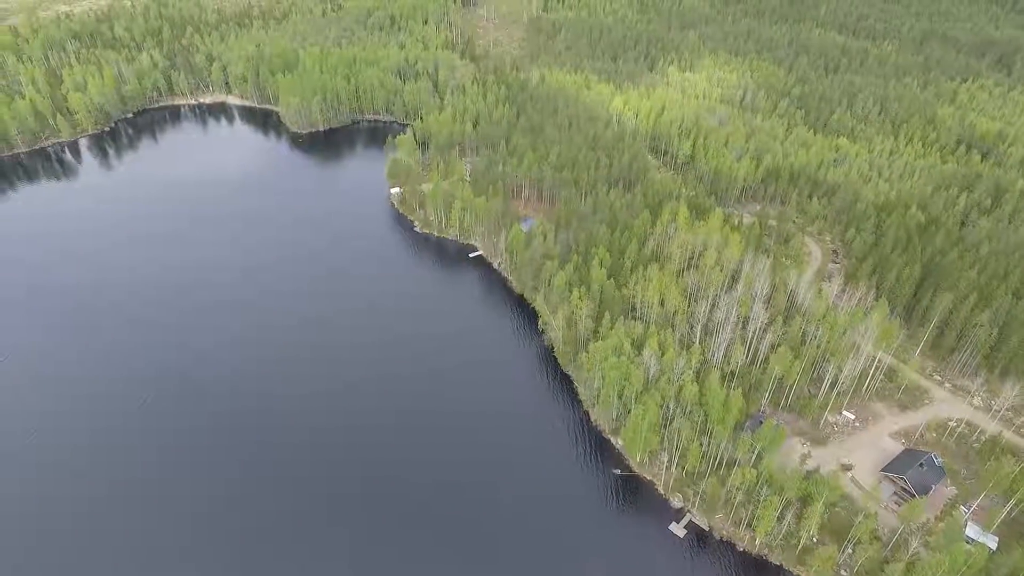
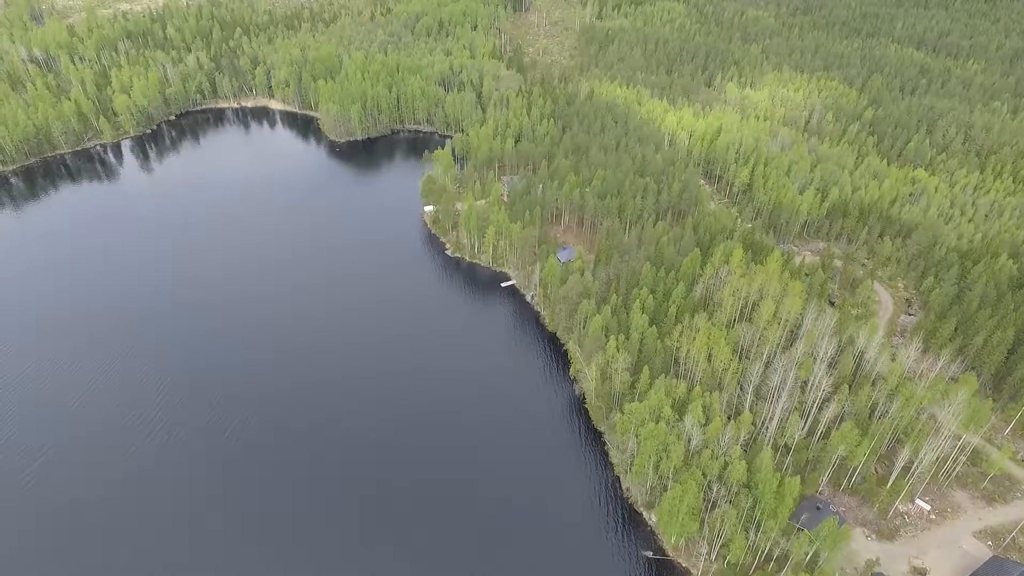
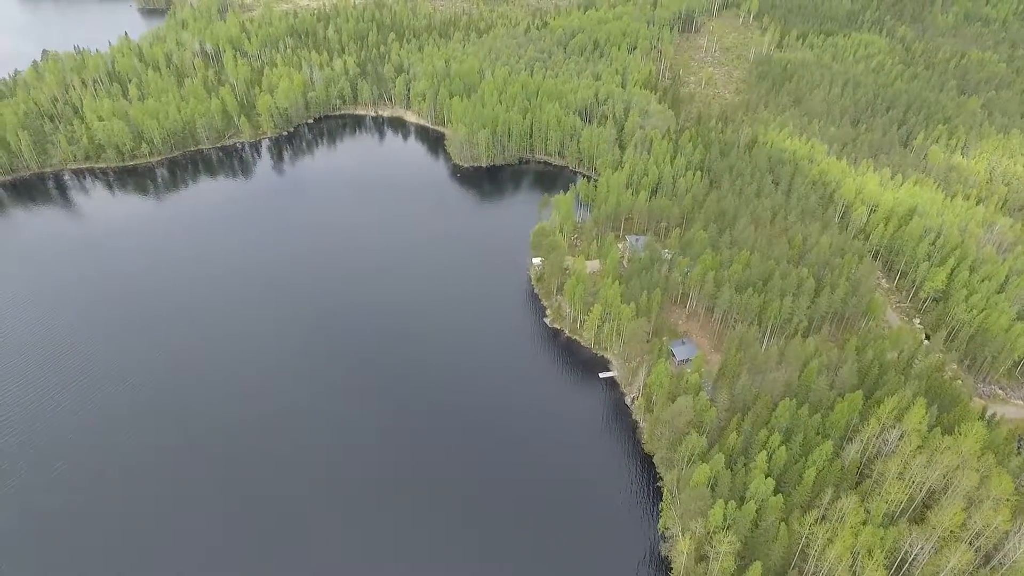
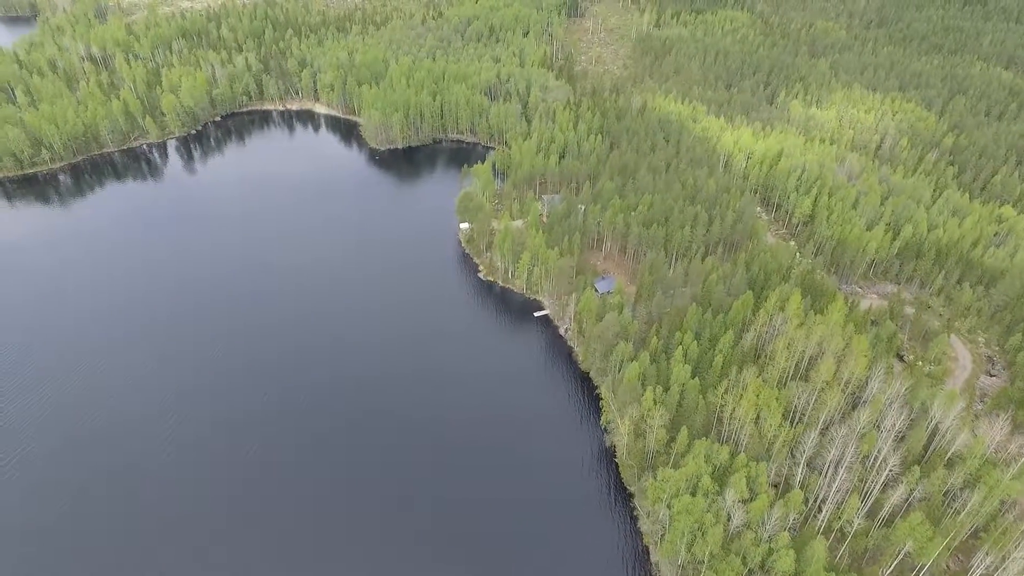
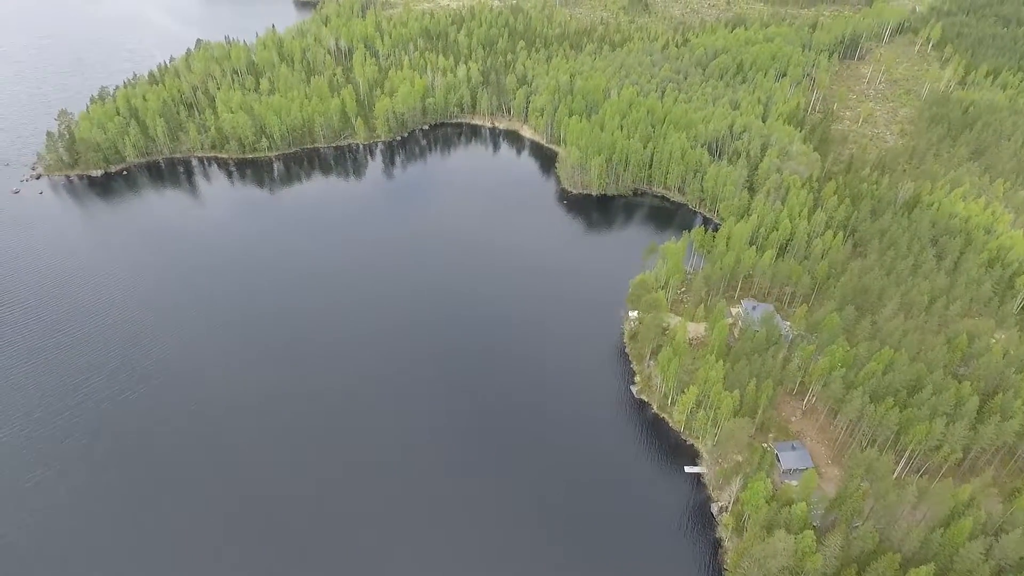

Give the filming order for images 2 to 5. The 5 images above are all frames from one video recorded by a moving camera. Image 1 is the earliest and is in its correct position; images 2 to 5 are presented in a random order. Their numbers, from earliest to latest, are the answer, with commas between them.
2, 4, 3, 5
